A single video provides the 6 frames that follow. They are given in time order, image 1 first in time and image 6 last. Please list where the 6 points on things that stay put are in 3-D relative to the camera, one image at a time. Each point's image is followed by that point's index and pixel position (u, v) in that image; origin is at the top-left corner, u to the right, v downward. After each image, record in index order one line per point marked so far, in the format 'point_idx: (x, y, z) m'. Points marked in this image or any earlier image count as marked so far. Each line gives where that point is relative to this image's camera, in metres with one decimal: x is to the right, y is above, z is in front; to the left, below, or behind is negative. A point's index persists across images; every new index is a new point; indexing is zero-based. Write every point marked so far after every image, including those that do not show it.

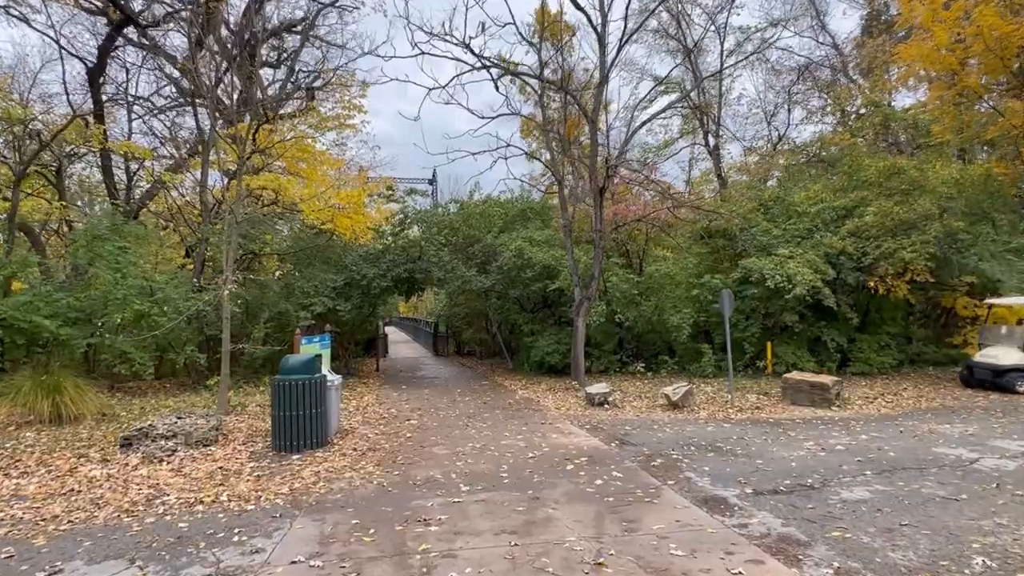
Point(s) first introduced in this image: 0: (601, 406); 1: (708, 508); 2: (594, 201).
0: (+1.6, -2.1, +10.7) m
1: (+1.7, -1.9, +5.1) m
2: (+1.9, +1.9, +13.3) m
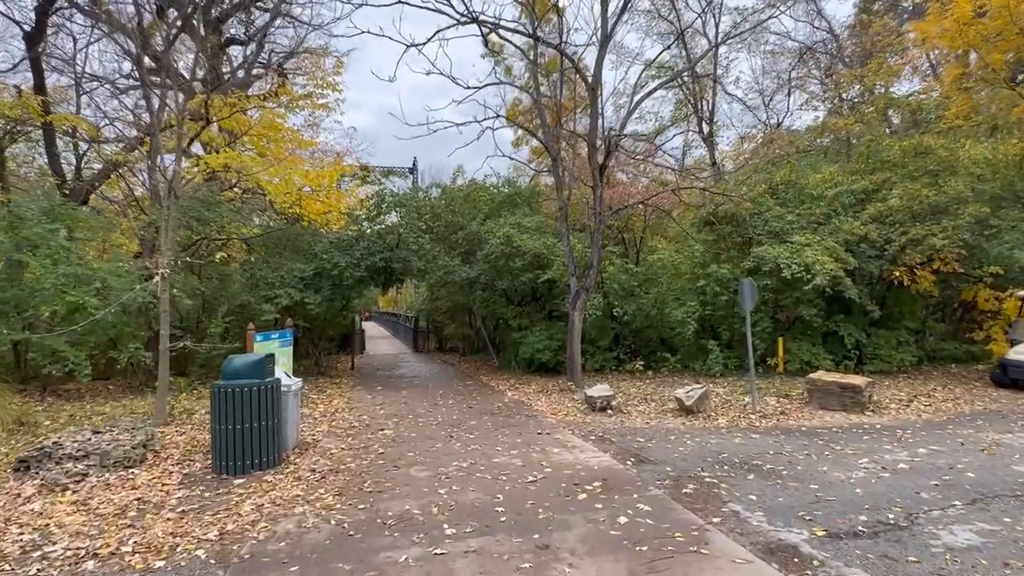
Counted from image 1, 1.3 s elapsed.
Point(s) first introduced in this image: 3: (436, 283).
0: (+1.4, -2.0, +9.4) m
1: (+1.7, -1.7, +3.8) m
2: (+1.7, +2.1, +12.0) m
3: (-2.1, +0.1, +16.1) m
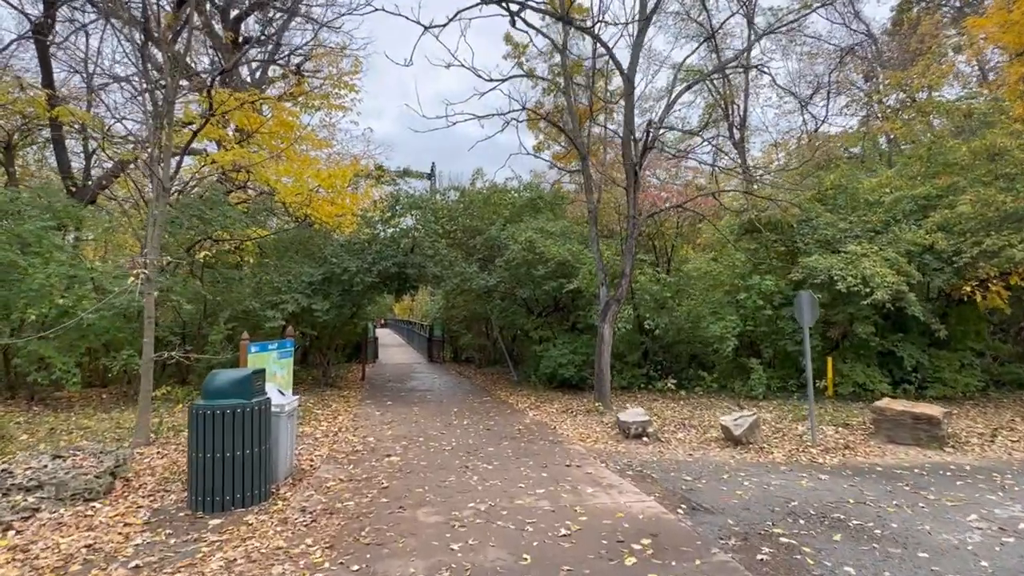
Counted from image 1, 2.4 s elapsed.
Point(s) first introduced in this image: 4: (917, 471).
0: (+1.8, -2.1, +8.3) m
1: (+1.9, -1.8, +2.7) m
2: (+2.1, +1.9, +11.0) m
3: (-1.5, -0.1, +15.2) m
4: (+4.5, -2.0, +6.6) m
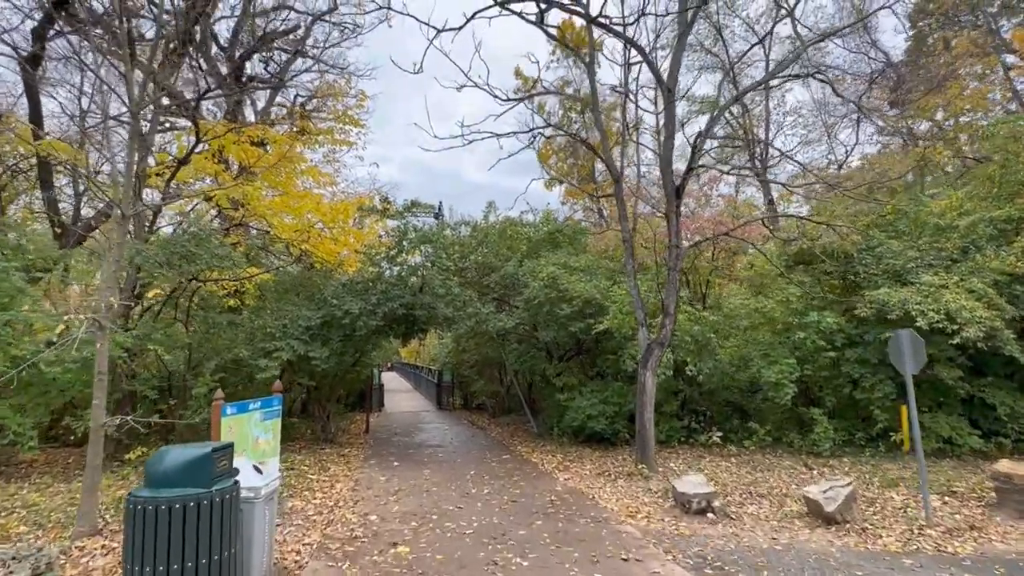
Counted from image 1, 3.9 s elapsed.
0: (+2.2, -2.6, +6.7) m
1: (+2.2, -1.9, +1.2) m
2: (+2.5, +1.3, +9.7) m
3: (-1.1, -1.1, +13.8) m
4: (+4.9, -2.3, +5.0) m
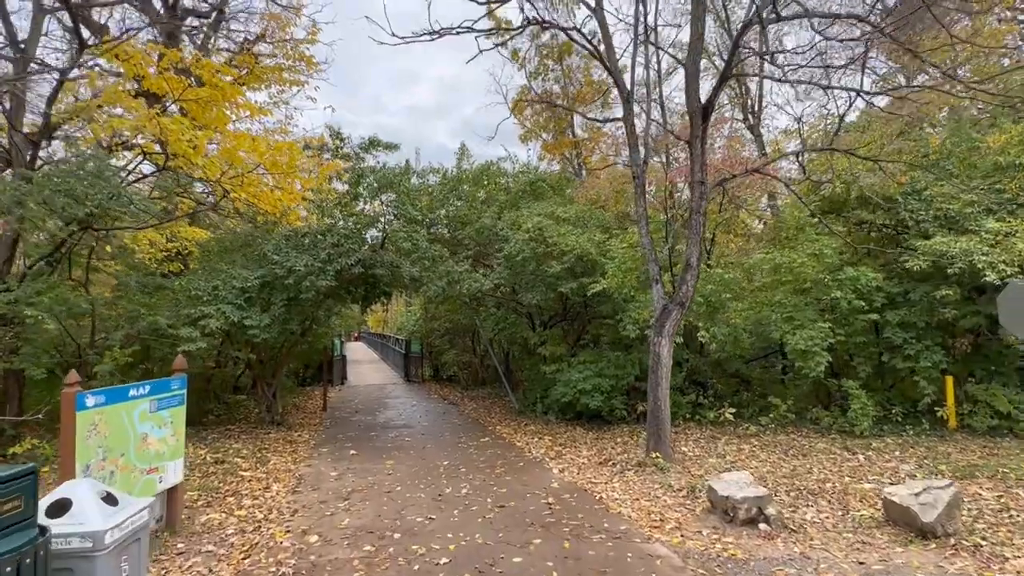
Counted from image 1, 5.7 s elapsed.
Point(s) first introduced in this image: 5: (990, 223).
0: (+2.1, -2.1, +5.1) m
1: (+2.4, -1.7, -0.5) m
2: (+2.2, +2.0, +7.8) m
3: (-1.5, -0.2, +11.9) m
4: (+4.9, -1.9, +3.5) m
5: (+6.3, +0.9, +7.9) m
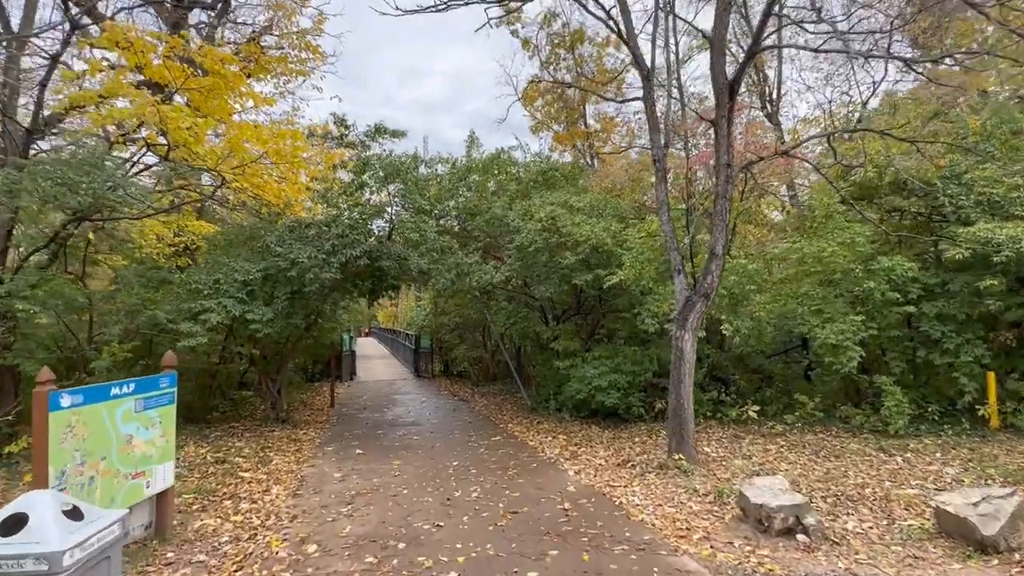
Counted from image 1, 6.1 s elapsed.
0: (+2.2, -2.0, +4.7) m
1: (+2.4, -1.6, -0.9) m
2: (+2.4, +2.1, +7.4) m
3: (-1.3, 0.0, +11.5) m
4: (+4.9, -1.8, +3.0) m
5: (+6.5, +1.0, +7.3) m
